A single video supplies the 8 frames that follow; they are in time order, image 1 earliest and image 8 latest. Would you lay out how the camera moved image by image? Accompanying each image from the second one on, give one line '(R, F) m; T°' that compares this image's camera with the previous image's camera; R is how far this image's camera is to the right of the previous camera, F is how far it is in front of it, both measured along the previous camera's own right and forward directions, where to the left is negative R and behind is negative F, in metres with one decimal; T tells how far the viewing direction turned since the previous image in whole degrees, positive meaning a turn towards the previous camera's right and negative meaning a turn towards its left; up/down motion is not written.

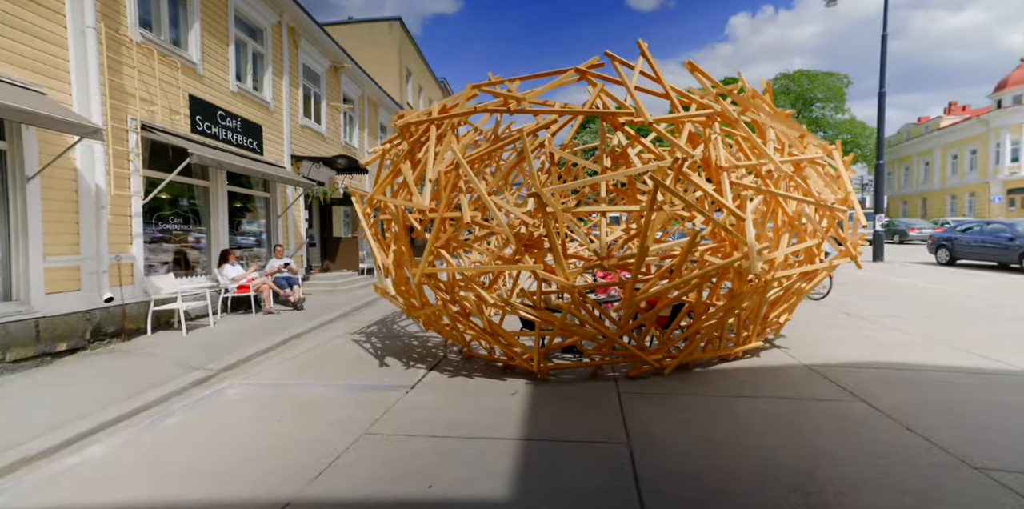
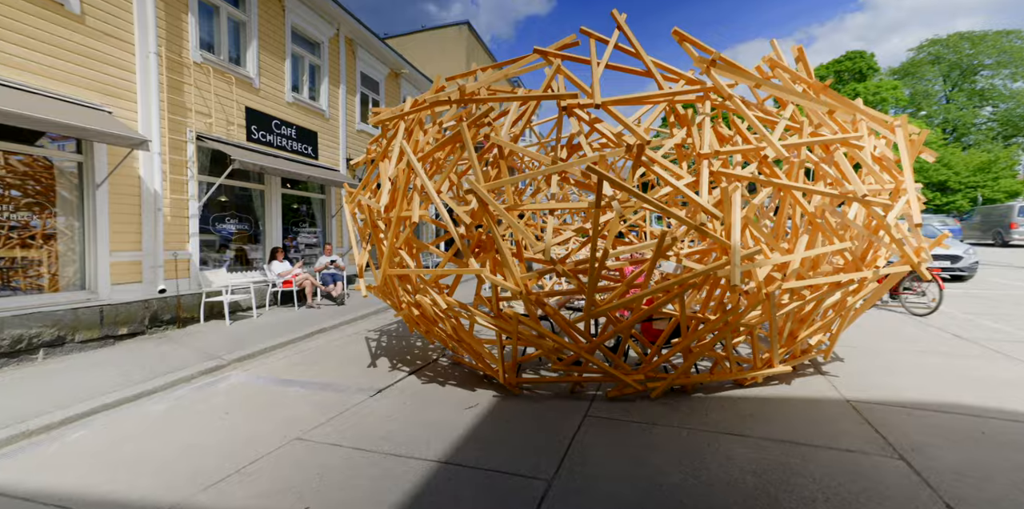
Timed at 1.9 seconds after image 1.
(+1.2, +0.5) m; -13°
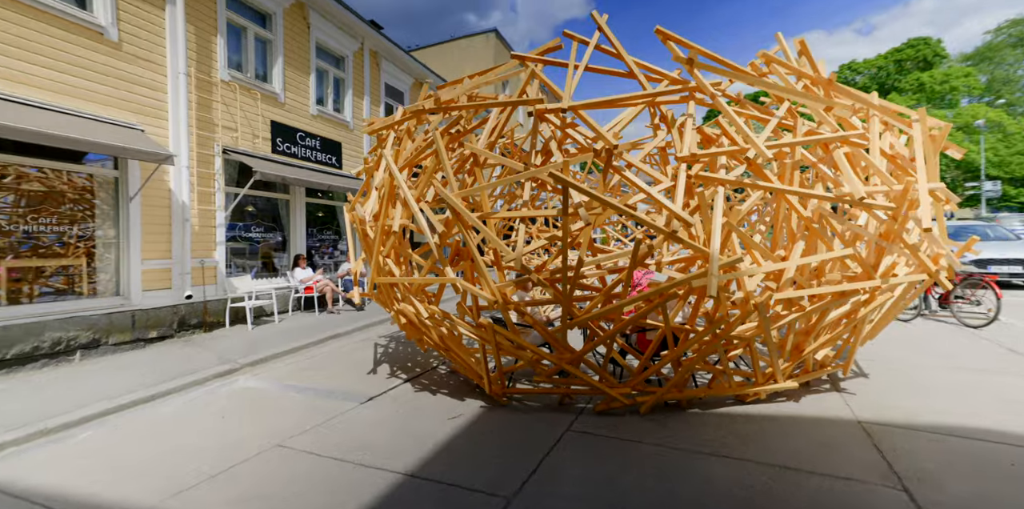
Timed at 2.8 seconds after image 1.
(+0.5, +0.1) m; -5°
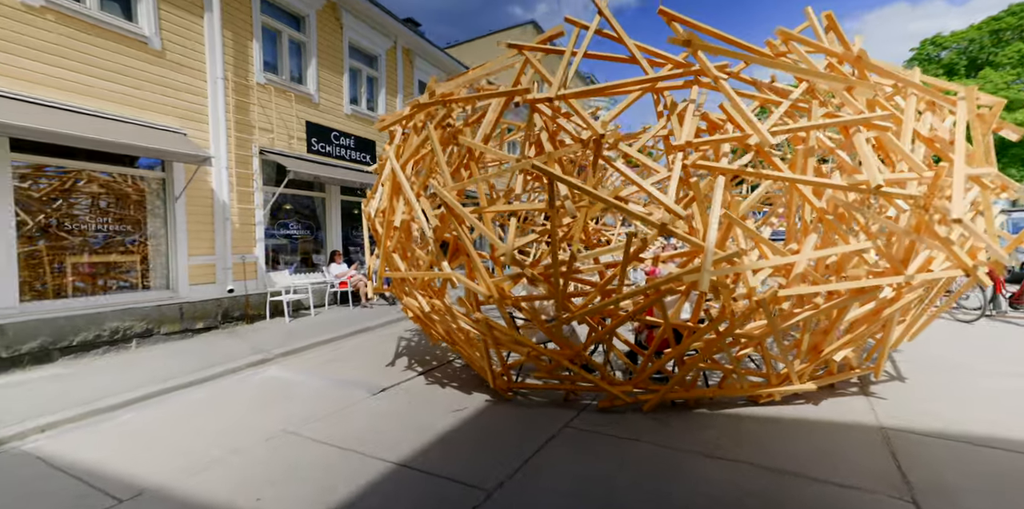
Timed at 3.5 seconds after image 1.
(+0.4, 0.0) m; -6°
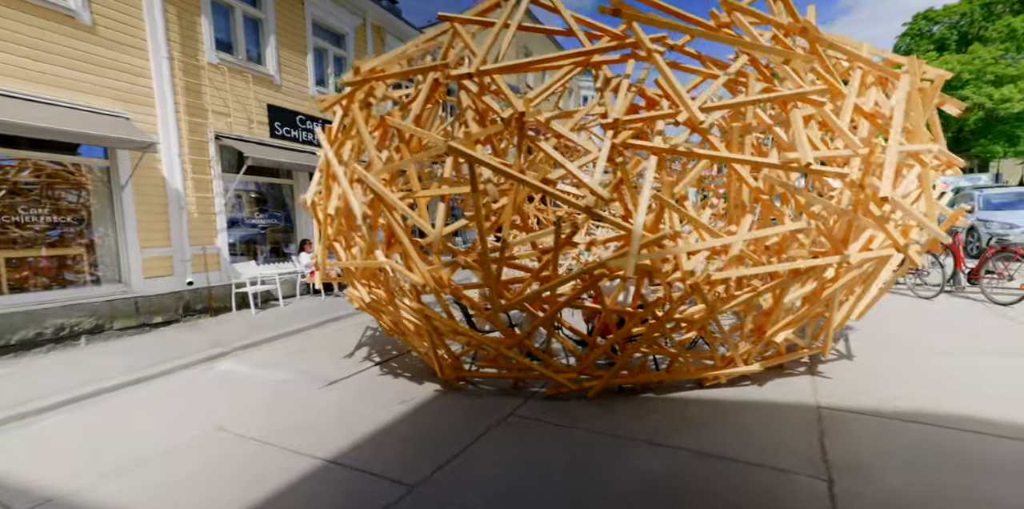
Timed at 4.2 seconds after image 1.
(+0.4, +0.1) m; +1°
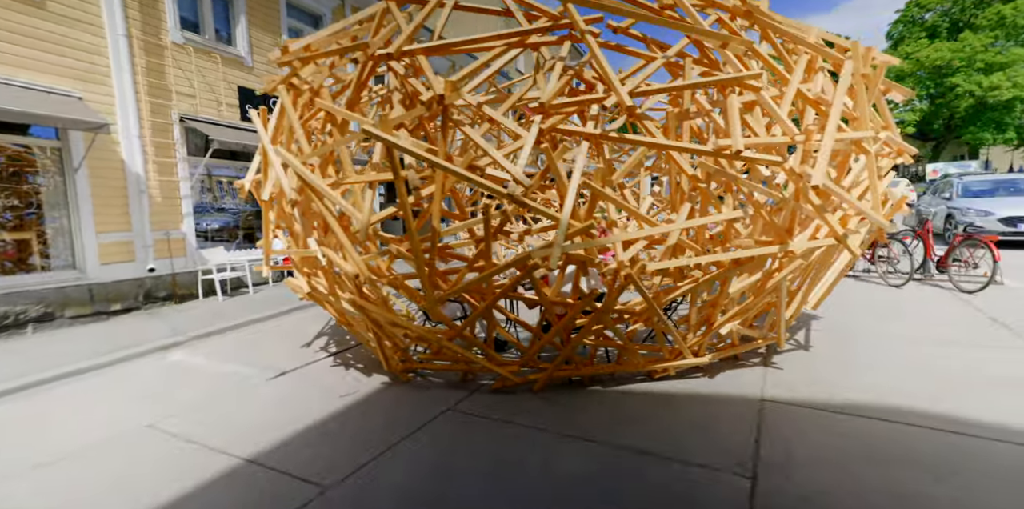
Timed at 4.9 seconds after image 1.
(+0.4, +0.1) m; 0°
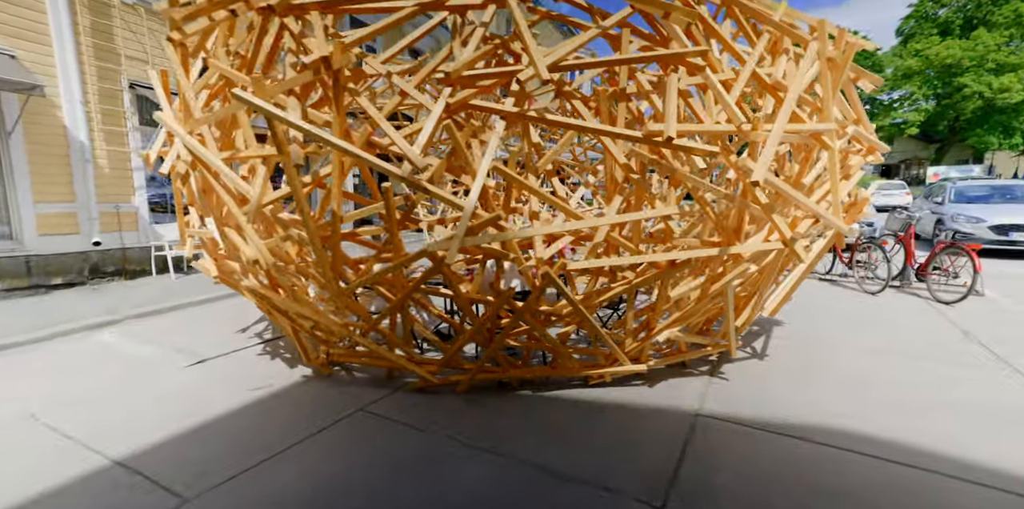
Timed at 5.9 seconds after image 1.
(+0.5, +0.3) m; 0°
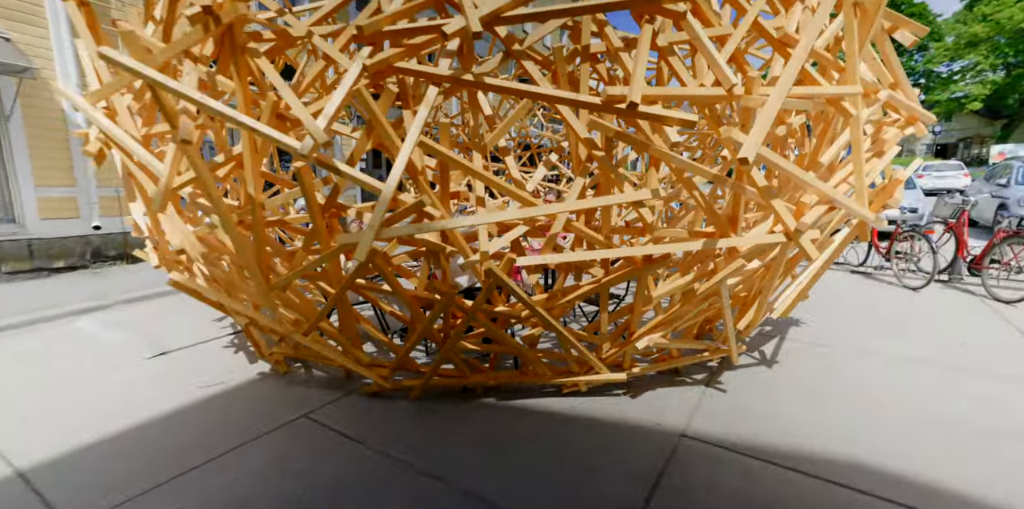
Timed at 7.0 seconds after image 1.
(+0.4, +0.4) m; -4°
